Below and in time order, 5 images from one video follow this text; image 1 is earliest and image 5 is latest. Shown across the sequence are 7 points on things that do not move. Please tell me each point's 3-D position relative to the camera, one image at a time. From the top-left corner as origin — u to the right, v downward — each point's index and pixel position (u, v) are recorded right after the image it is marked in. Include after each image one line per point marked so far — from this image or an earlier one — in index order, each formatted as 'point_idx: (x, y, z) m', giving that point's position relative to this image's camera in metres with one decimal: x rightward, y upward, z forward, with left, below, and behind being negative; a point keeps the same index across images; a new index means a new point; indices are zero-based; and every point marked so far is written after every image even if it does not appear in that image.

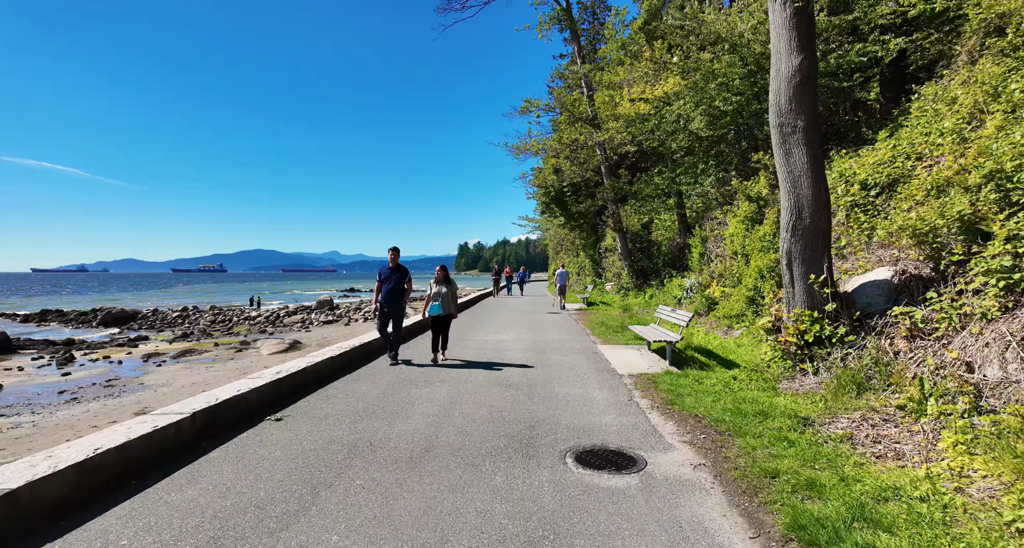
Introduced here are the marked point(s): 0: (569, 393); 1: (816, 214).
0: (+0.7, -1.4, +5.4) m
1: (+3.7, +0.7, +5.3) m
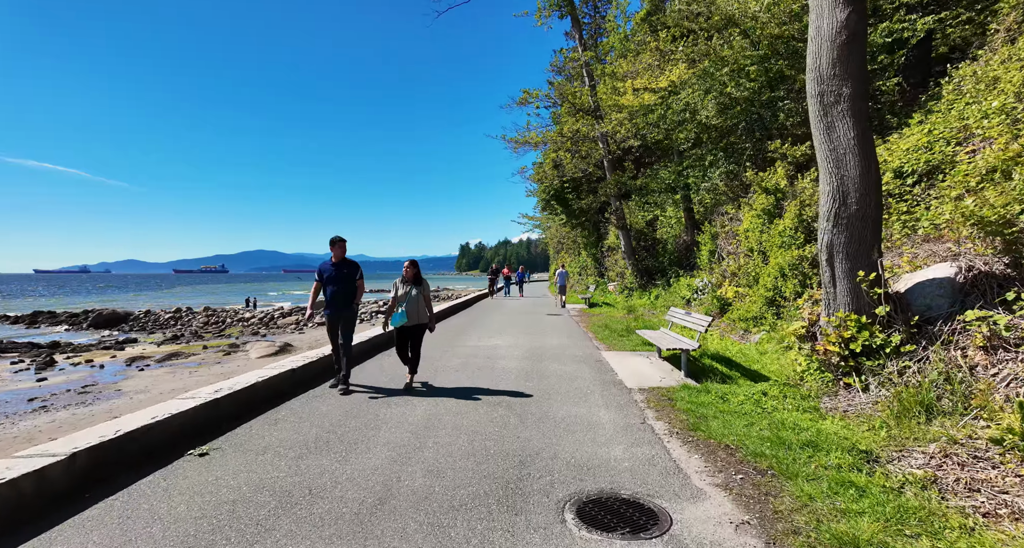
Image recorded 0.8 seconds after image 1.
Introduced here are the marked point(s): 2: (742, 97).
0: (+0.6, -1.4, +4.5) m
1: (+3.5, +0.8, +4.5) m
2: (+6.8, +5.2, +13.0) m
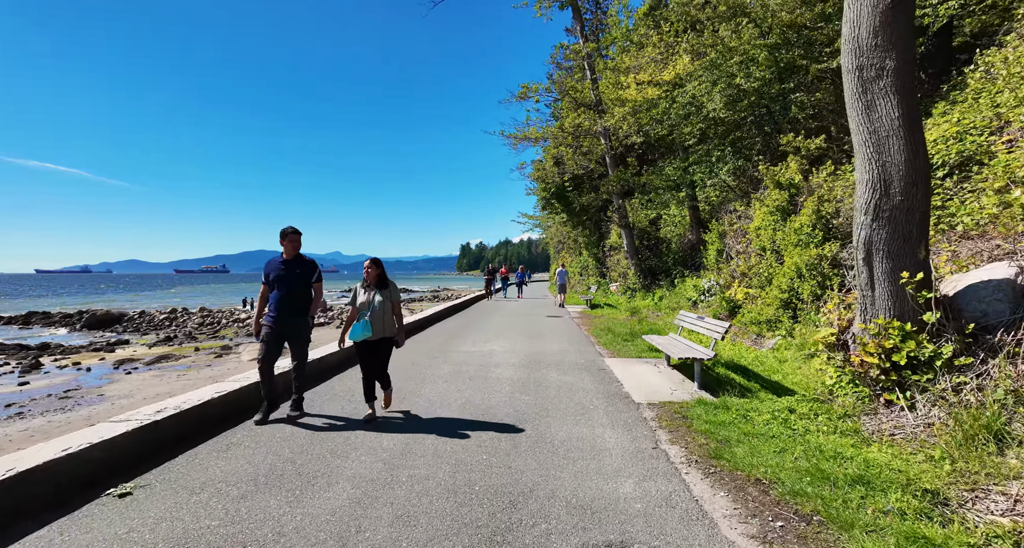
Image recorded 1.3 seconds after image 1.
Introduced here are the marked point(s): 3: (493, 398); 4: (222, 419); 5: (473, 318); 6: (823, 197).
0: (+0.5, -1.4, +3.9) m
1: (+3.5, +0.8, +3.9) m
2: (+6.7, +5.2, +12.4) m
3: (-0.2, -1.4, +5.1) m
4: (-2.6, -1.3, +3.9) m
5: (-1.2, -1.4, +13.8) m
6: (+5.8, +1.4, +8.3) m
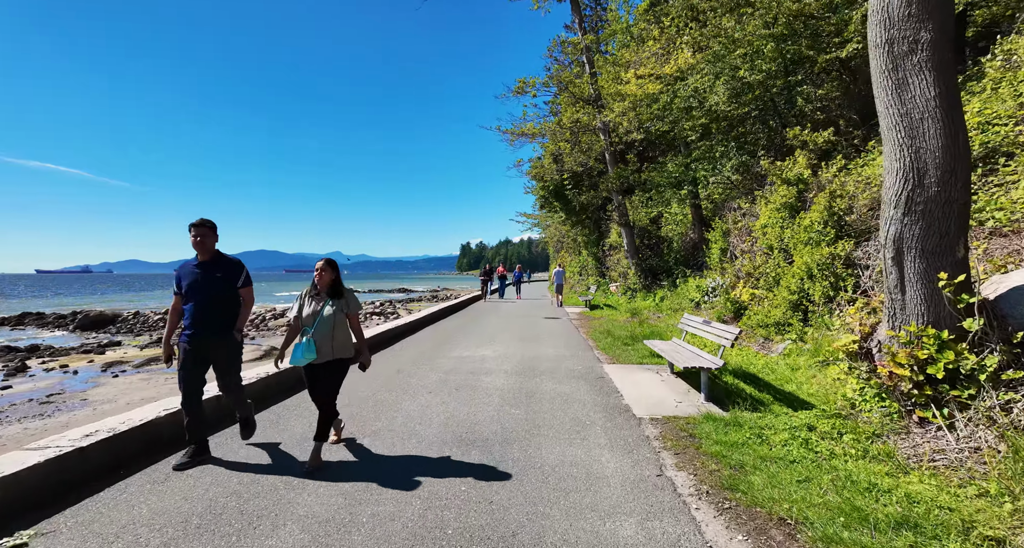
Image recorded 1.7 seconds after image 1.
0: (+0.4, -1.4, +3.5) m
1: (+3.4, +0.7, +3.4) m
2: (+6.6, +5.2, +12.0) m
3: (-0.3, -1.4, +4.6) m
4: (-2.7, -1.3, +3.5) m
5: (-1.3, -1.4, +13.3) m
6: (+5.7, +1.4, +7.8) m
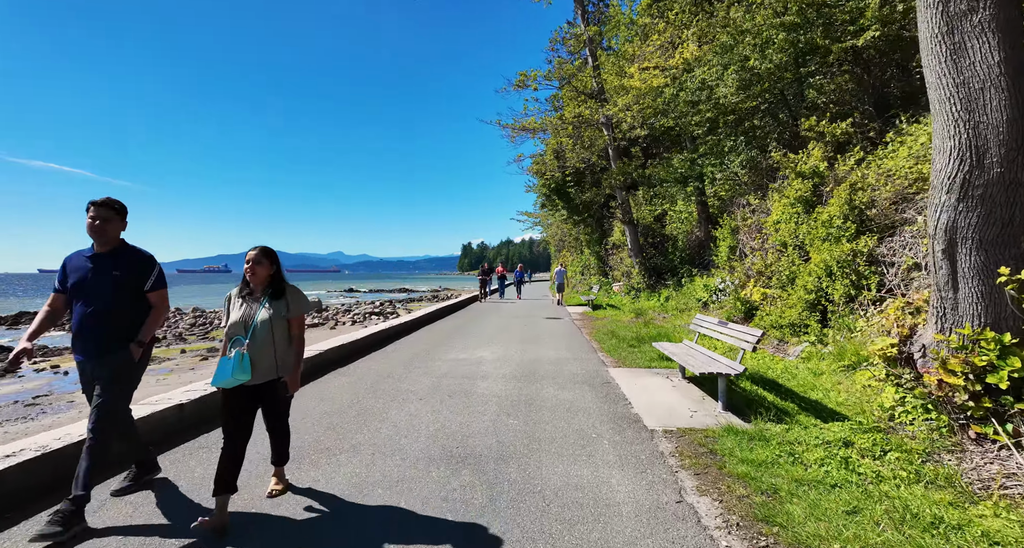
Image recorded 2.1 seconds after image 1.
0: (+0.4, -1.4, +3.0) m
1: (+3.3, +0.8, +2.9) m
2: (+6.6, +5.2, +11.5) m
3: (-0.4, -1.4, +4.2) m
4: (-2.7, -1.3, +3.0) m
5: (-1.3, -1.3, +12.9) m
6: (+5.7, +1.5, +7.3) m
